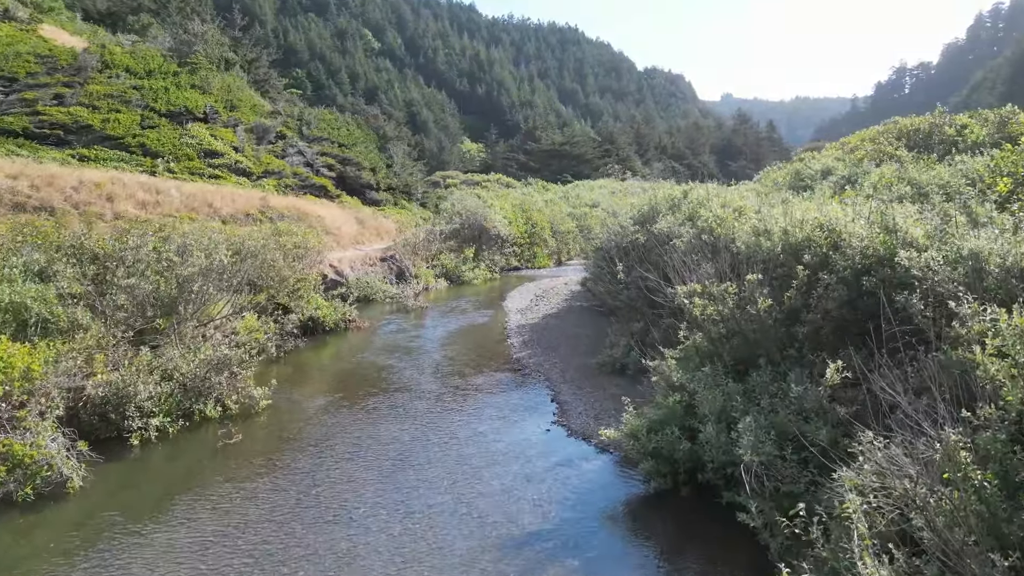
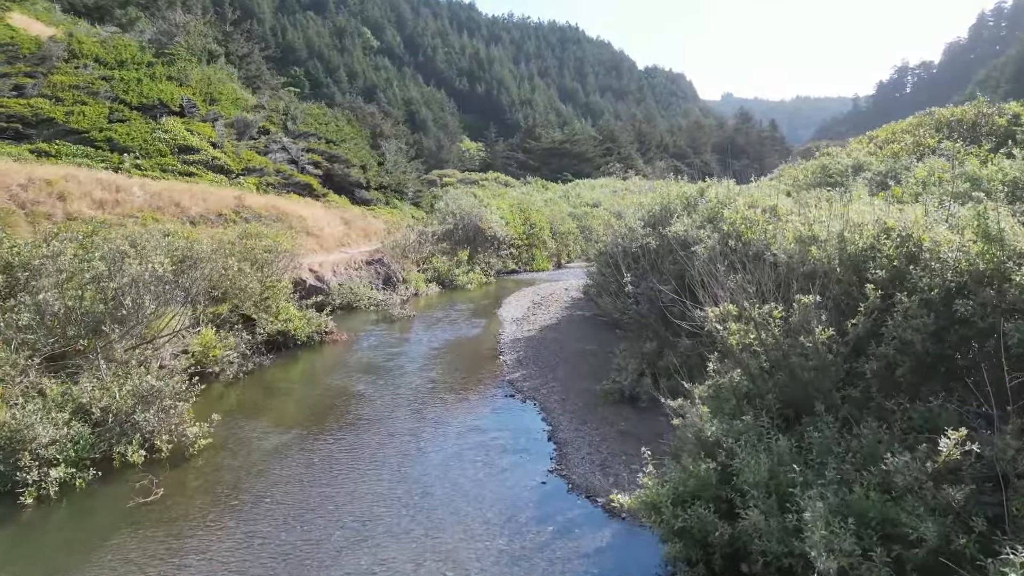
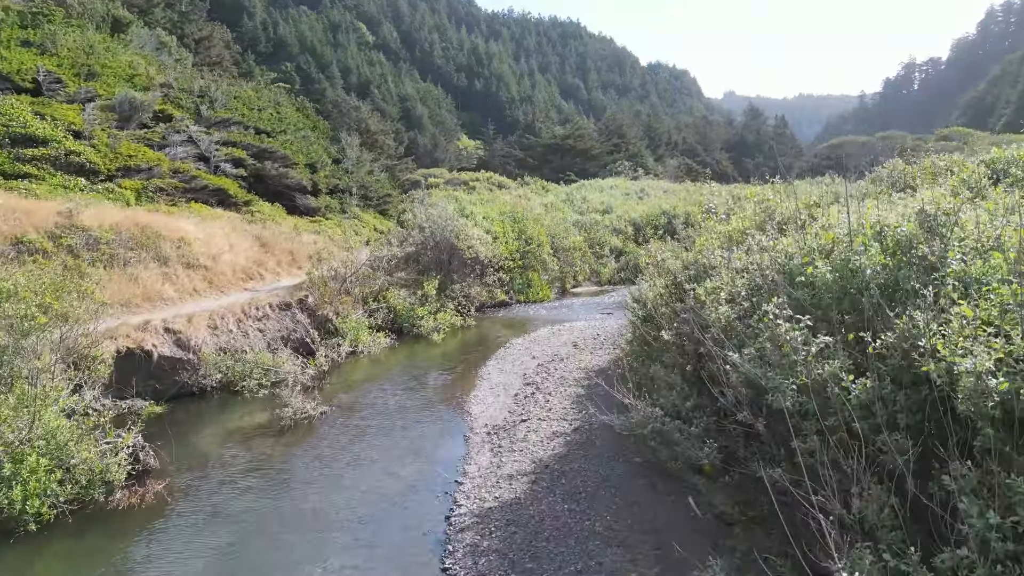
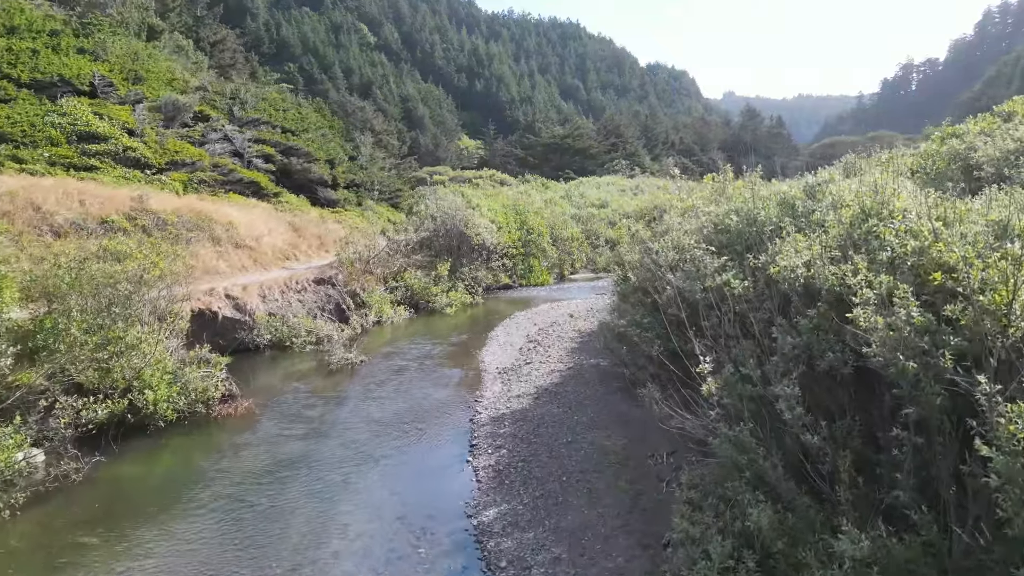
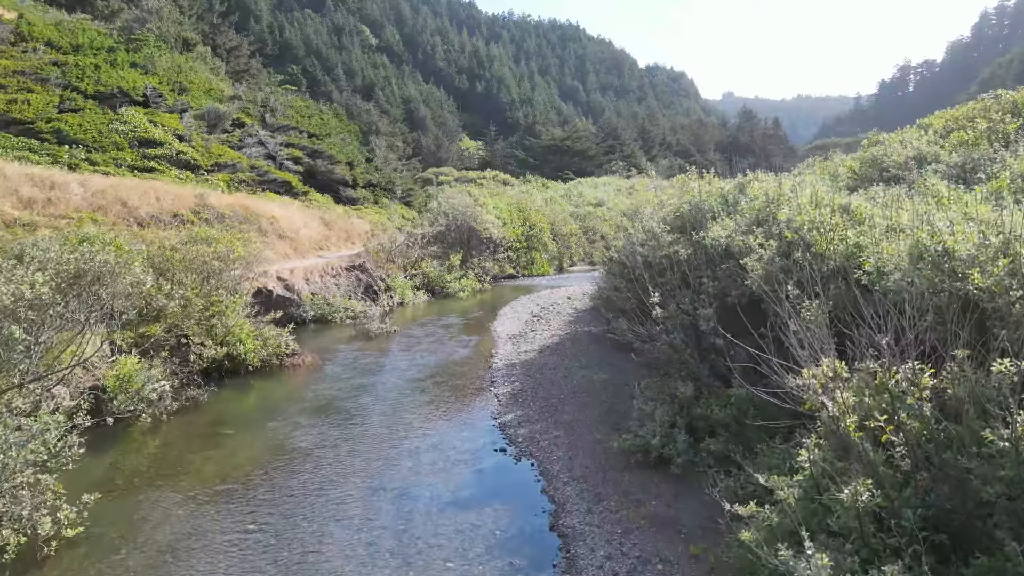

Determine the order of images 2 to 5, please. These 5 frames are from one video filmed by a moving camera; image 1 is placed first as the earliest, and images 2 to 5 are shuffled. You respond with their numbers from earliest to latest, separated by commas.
2, 5, 4, 3
